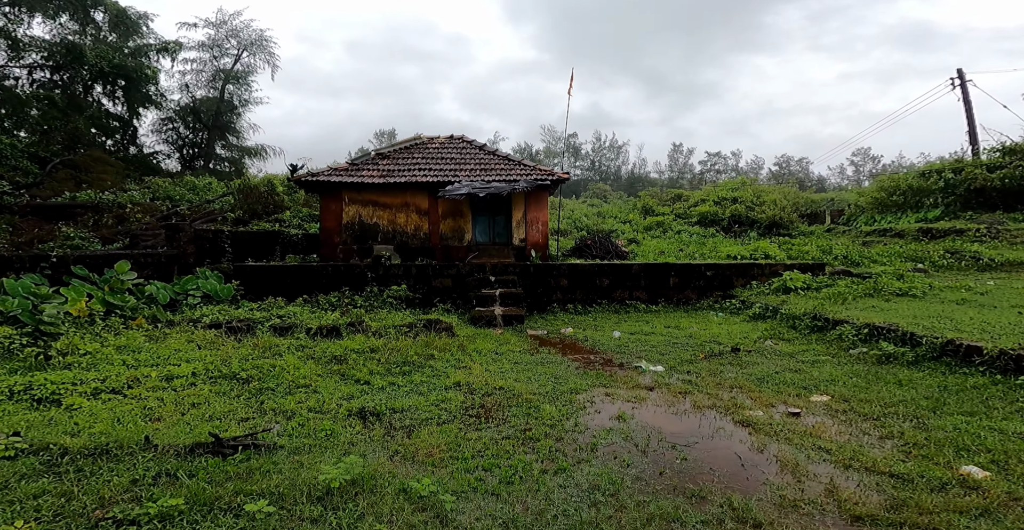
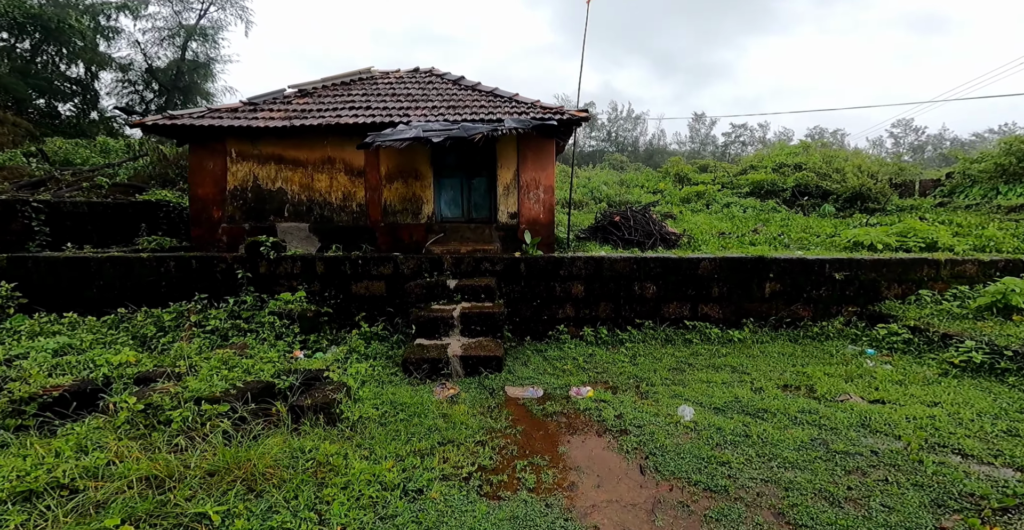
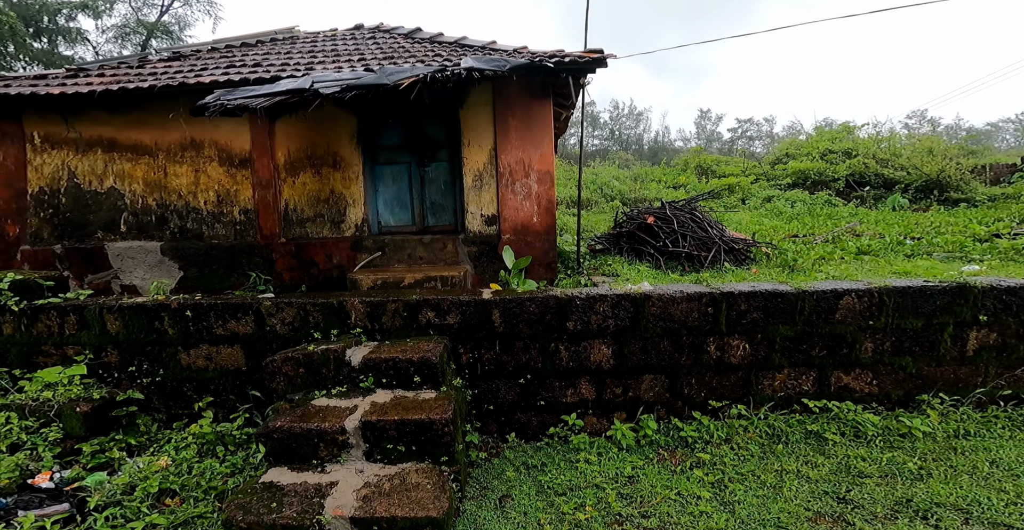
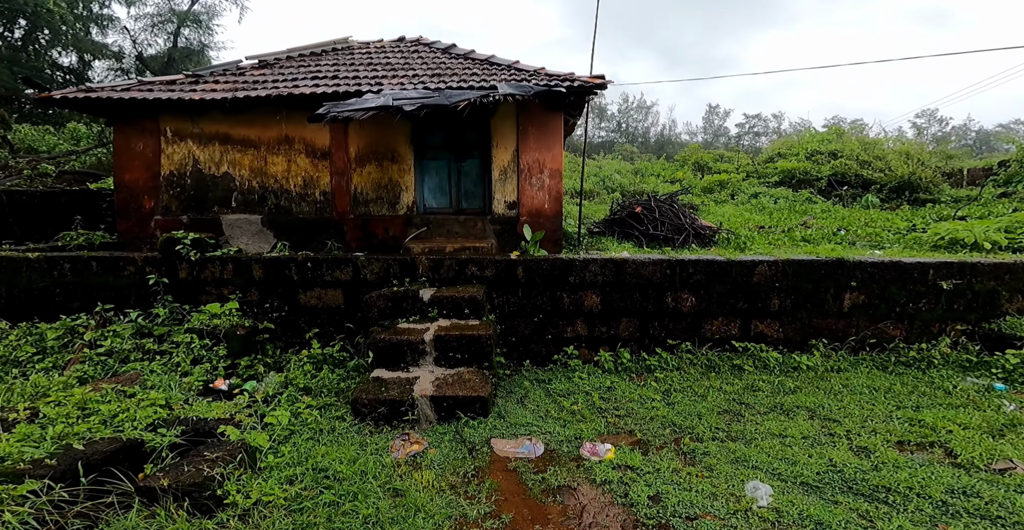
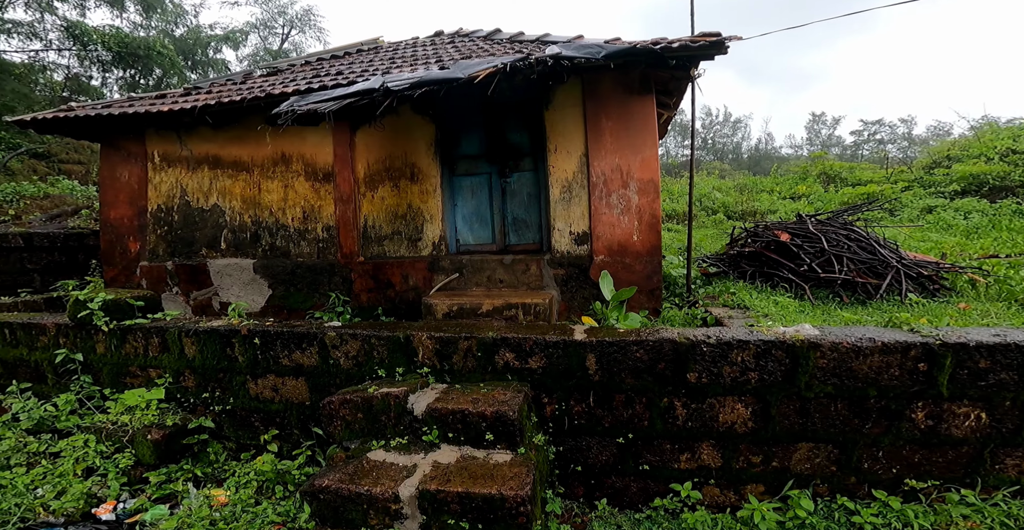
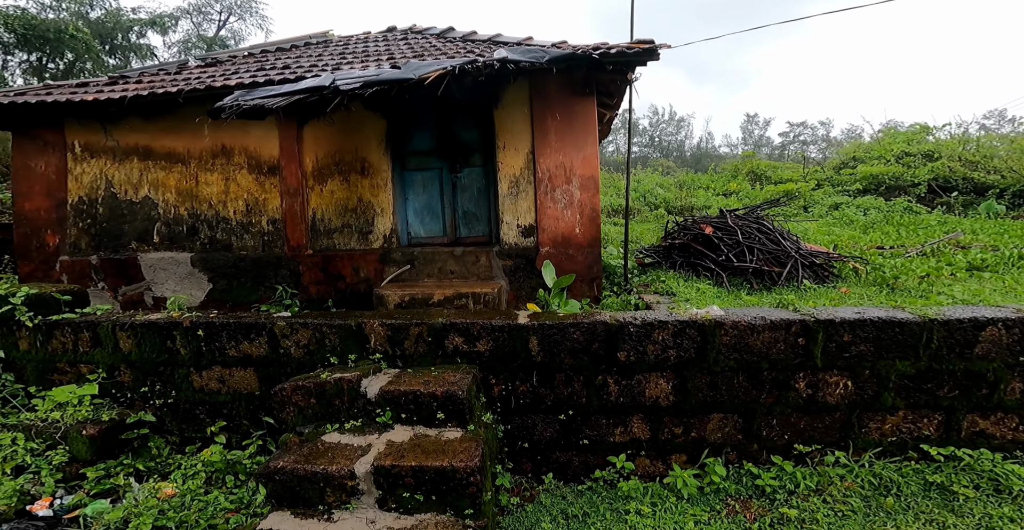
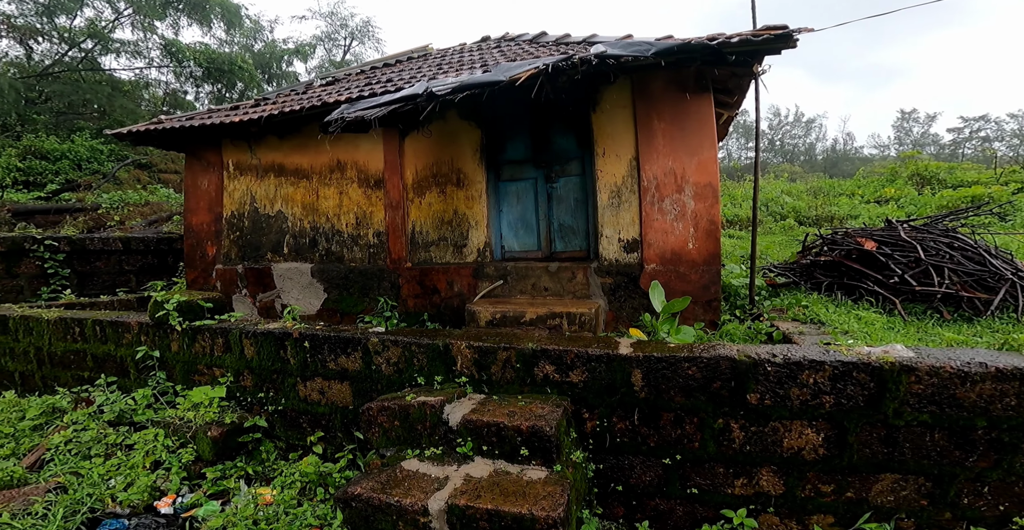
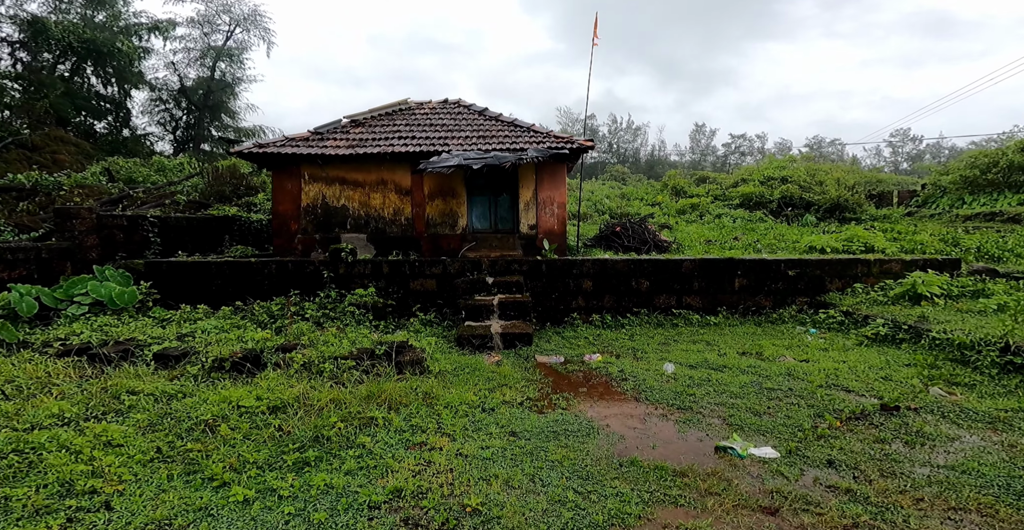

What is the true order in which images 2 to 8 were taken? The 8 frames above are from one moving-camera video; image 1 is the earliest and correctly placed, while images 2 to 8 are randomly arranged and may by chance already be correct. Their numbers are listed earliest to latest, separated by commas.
8, 2, 4, 3, 6, 5, 7
